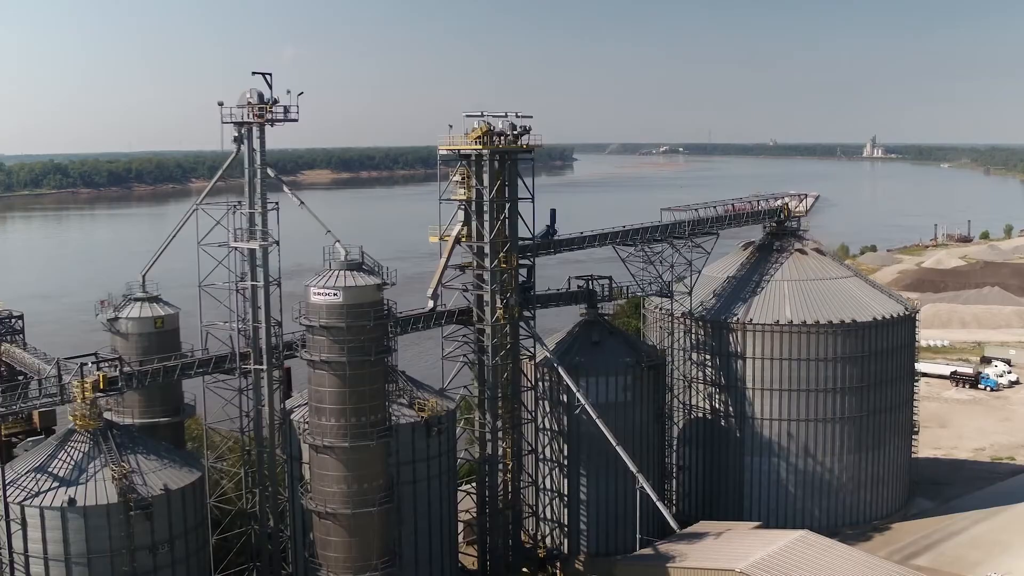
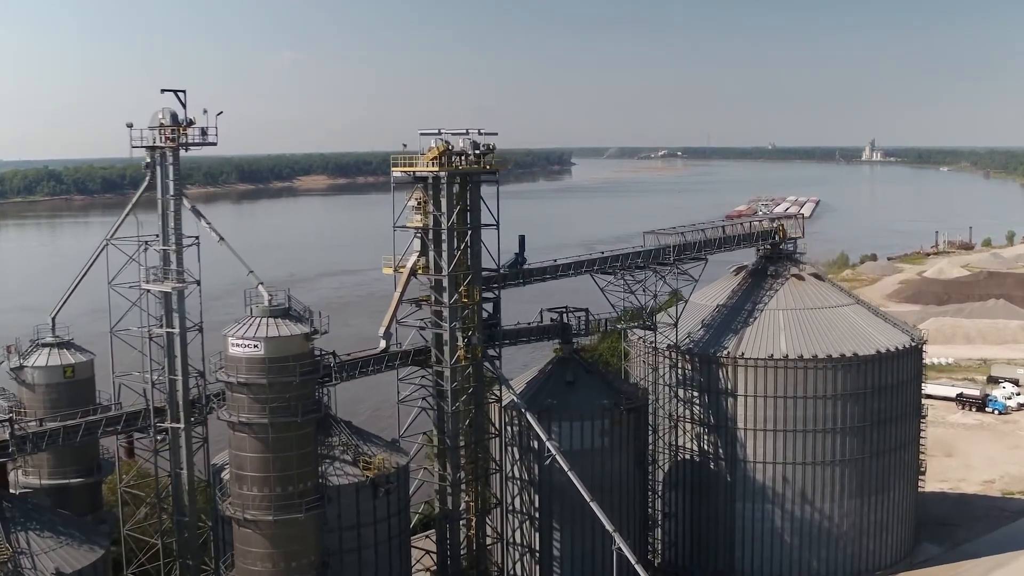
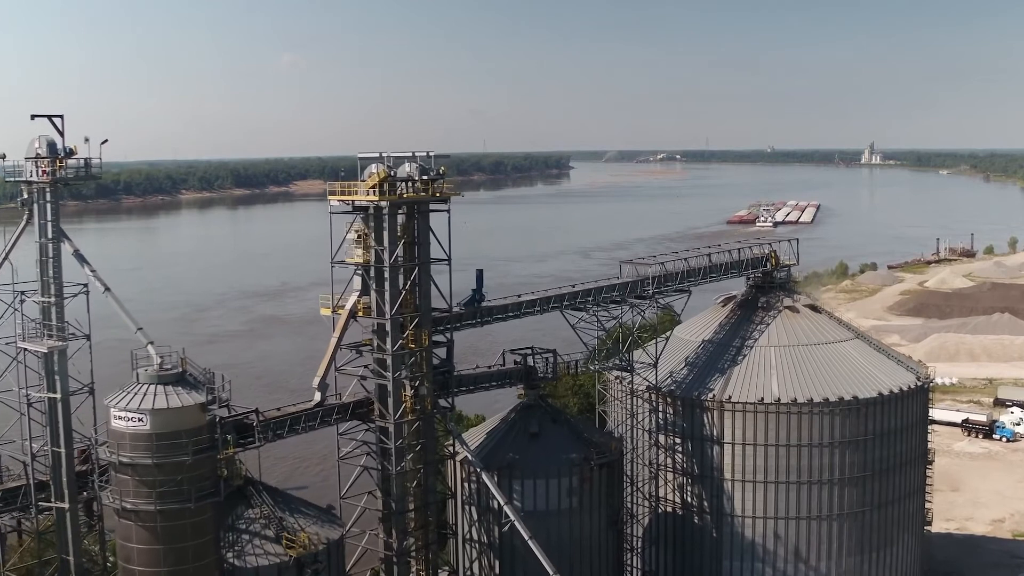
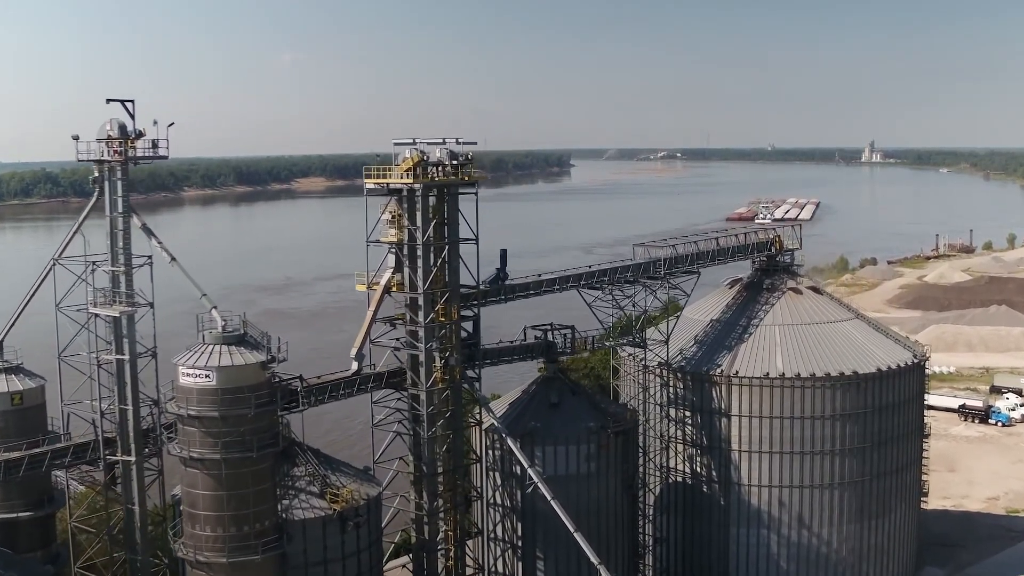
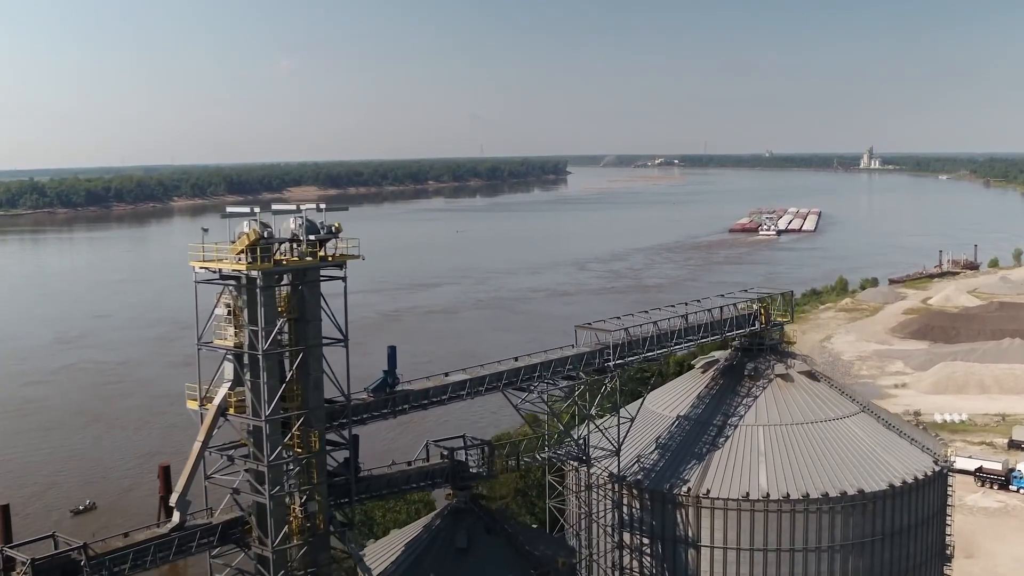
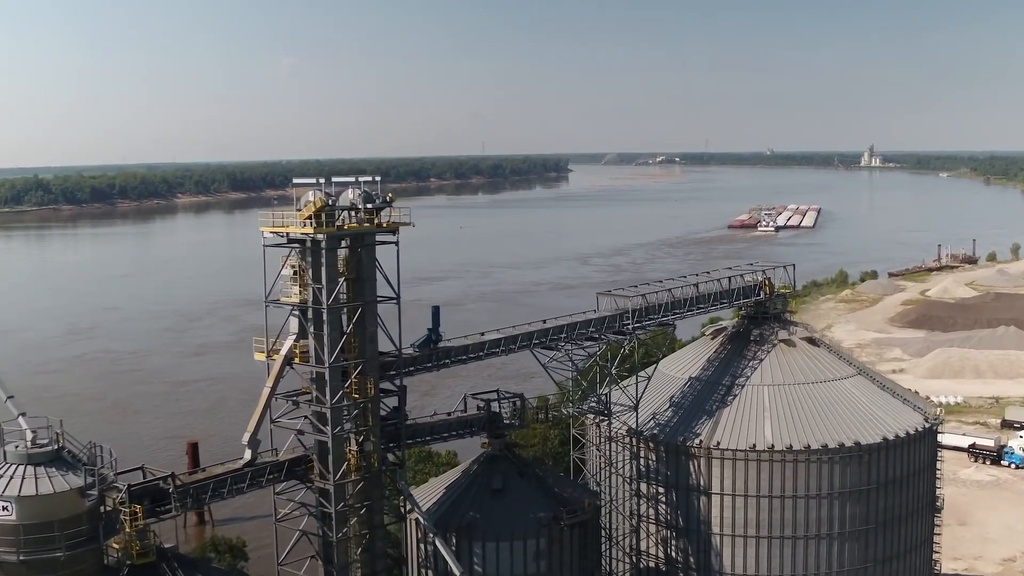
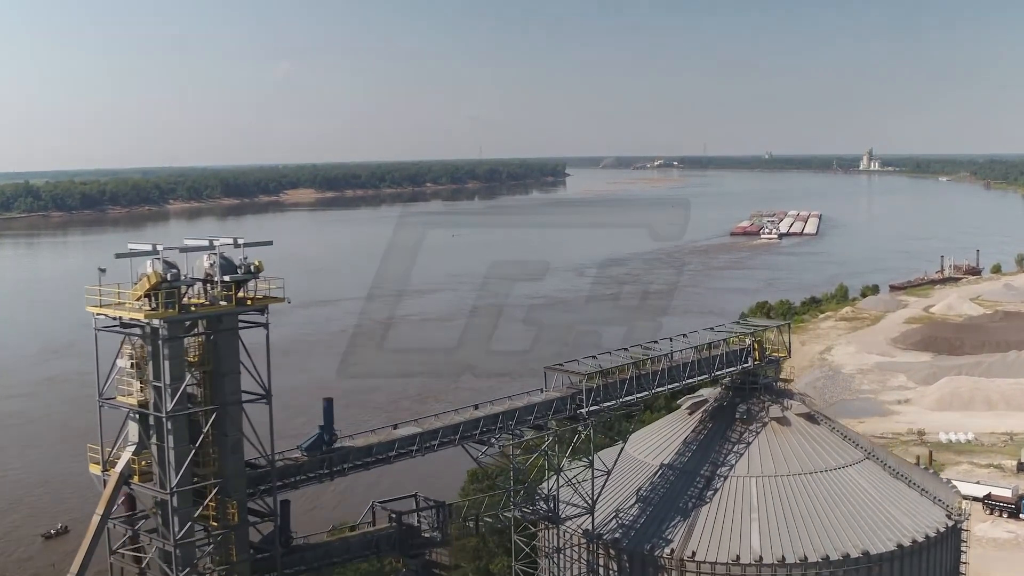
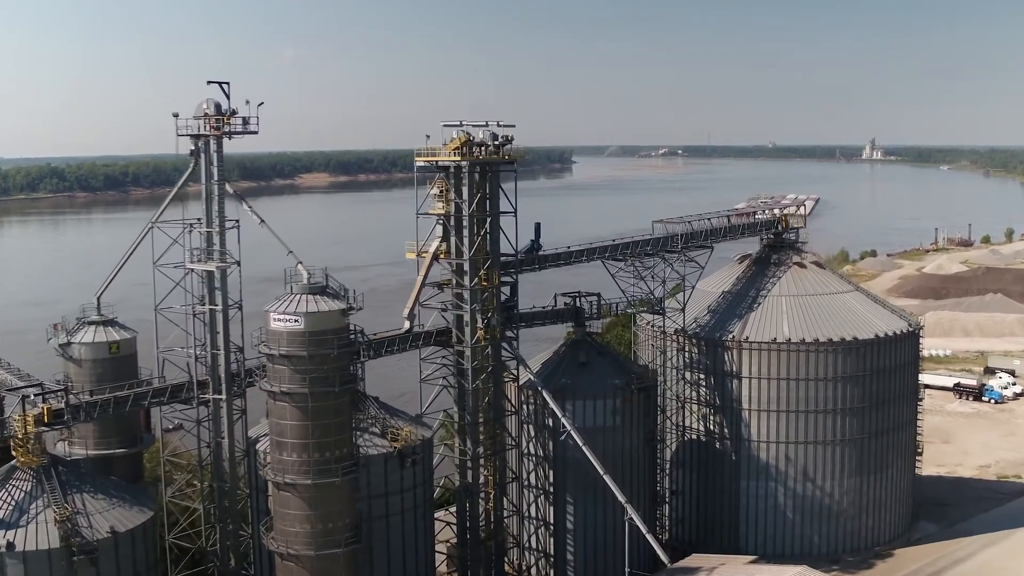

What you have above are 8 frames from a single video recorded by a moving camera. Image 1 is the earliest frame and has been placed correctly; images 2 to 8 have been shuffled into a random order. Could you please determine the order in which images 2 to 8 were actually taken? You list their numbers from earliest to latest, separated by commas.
8, 2, 4, 3, 6, 5, 7
